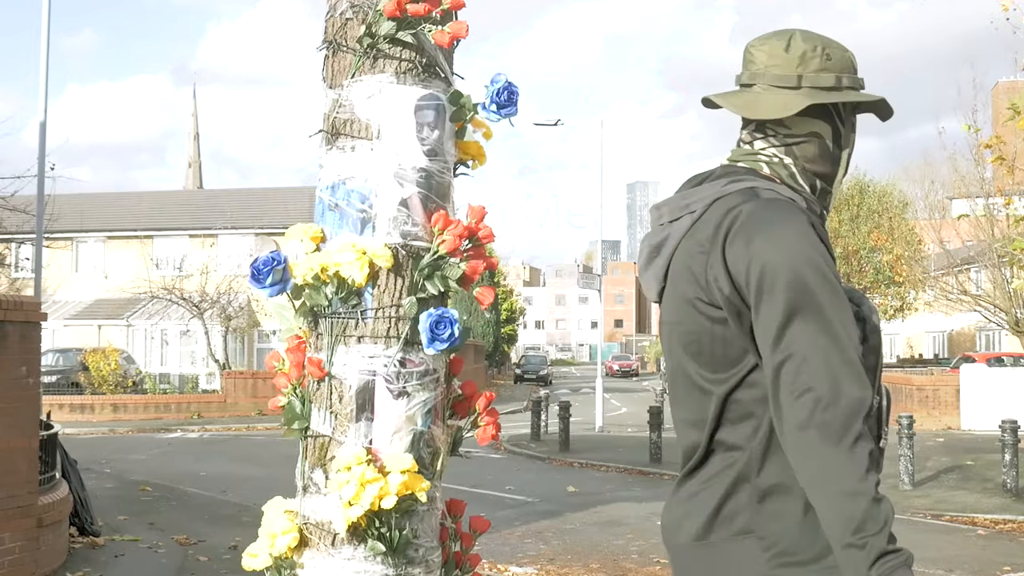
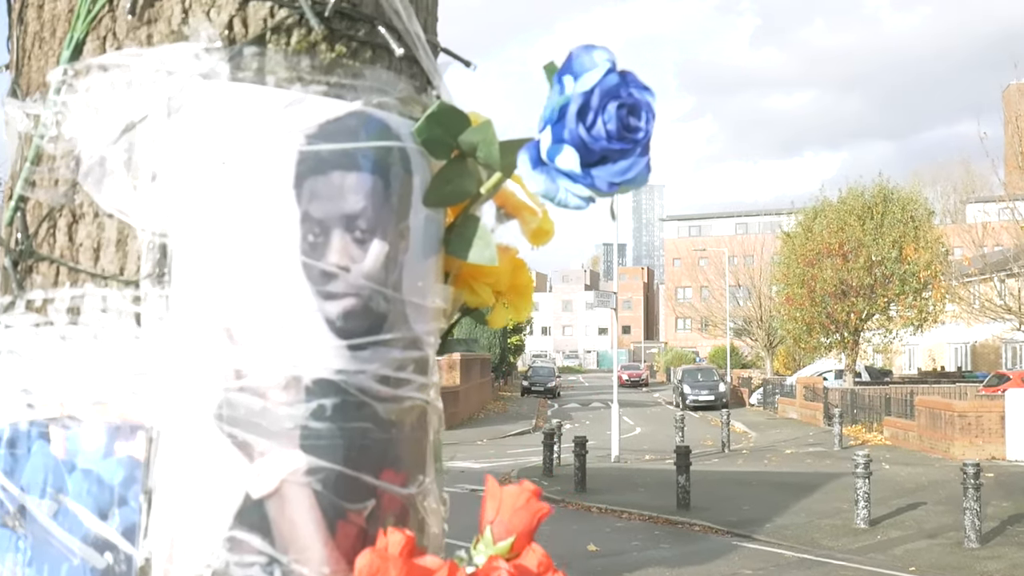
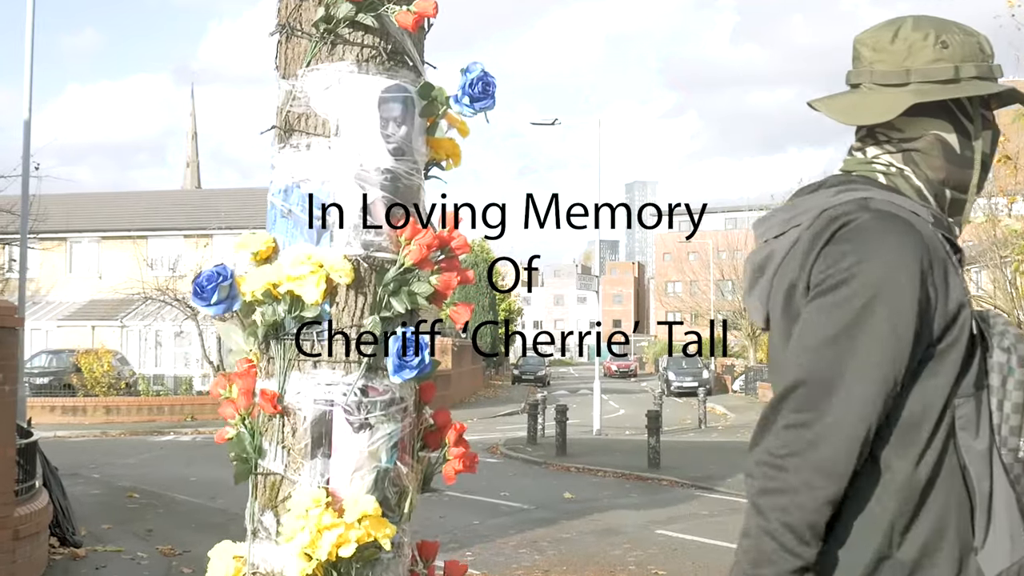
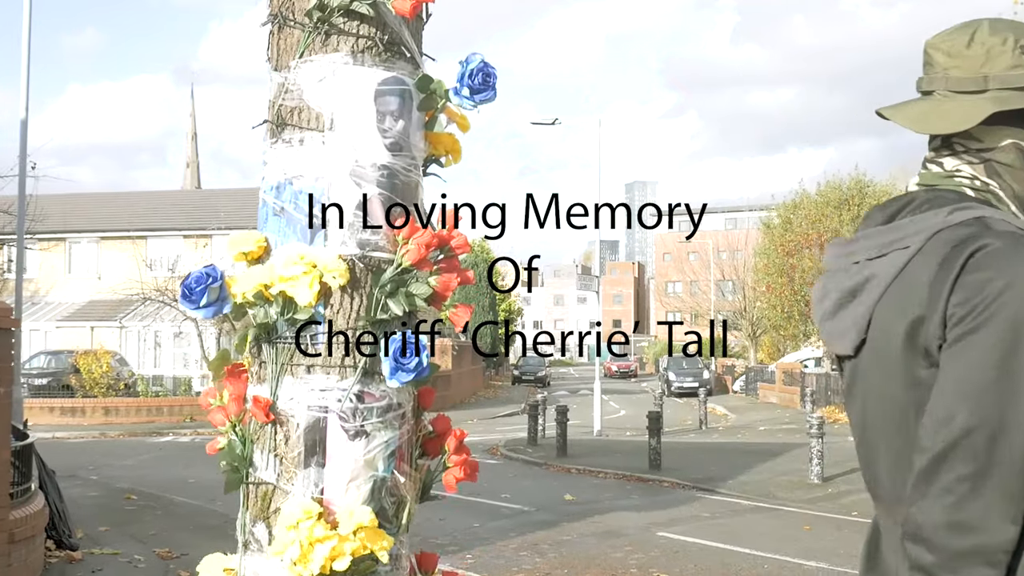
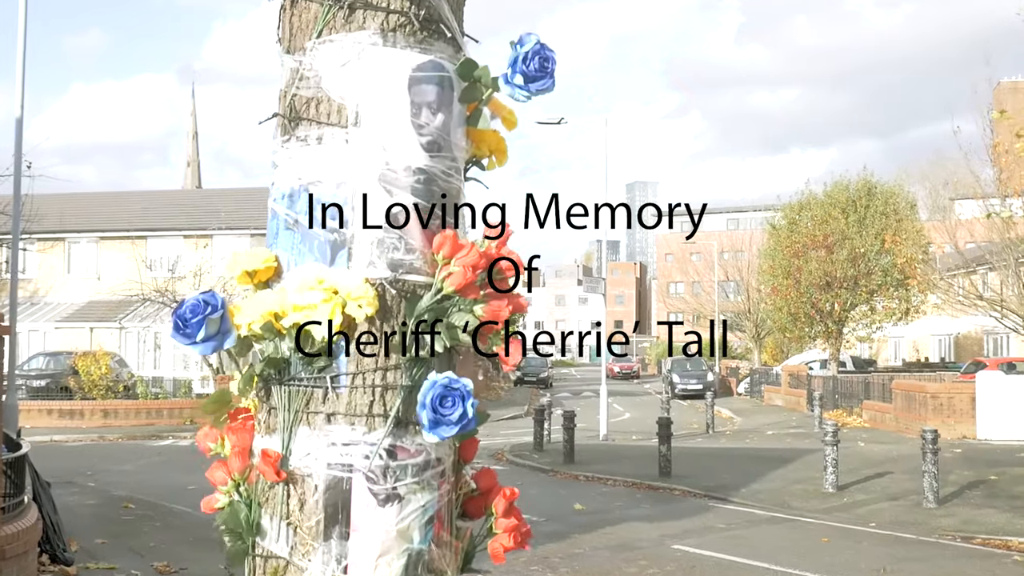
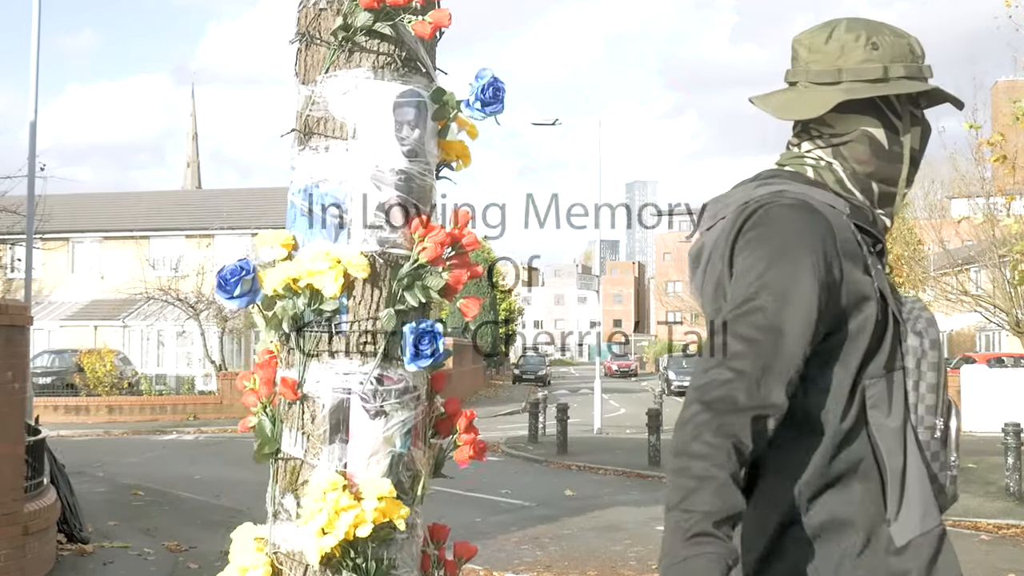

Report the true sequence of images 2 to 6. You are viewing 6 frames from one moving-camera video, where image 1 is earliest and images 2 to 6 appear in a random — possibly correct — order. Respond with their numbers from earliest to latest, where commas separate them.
6, 3, 4, 5, 2
